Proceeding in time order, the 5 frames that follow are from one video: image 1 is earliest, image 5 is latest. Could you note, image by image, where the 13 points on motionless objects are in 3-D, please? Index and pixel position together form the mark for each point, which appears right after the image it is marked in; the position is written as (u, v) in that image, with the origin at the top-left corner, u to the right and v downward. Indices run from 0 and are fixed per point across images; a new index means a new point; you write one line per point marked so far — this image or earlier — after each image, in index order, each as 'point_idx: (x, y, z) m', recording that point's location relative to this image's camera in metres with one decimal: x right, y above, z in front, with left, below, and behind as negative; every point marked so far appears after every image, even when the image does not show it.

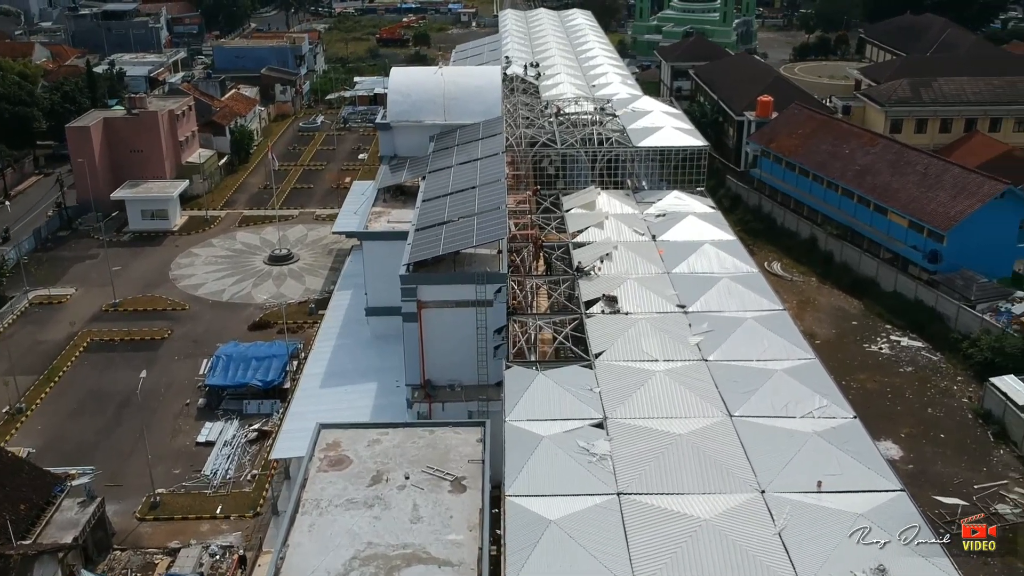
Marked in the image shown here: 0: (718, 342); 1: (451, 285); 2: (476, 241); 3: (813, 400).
0: (+3.7, -1.0, +18.1) m
1: (-1.2, +0.1, +18.8) m
2: (-0.7, +0.9, +18.9) m
3: (+4.9, -1.8, +16.2) m
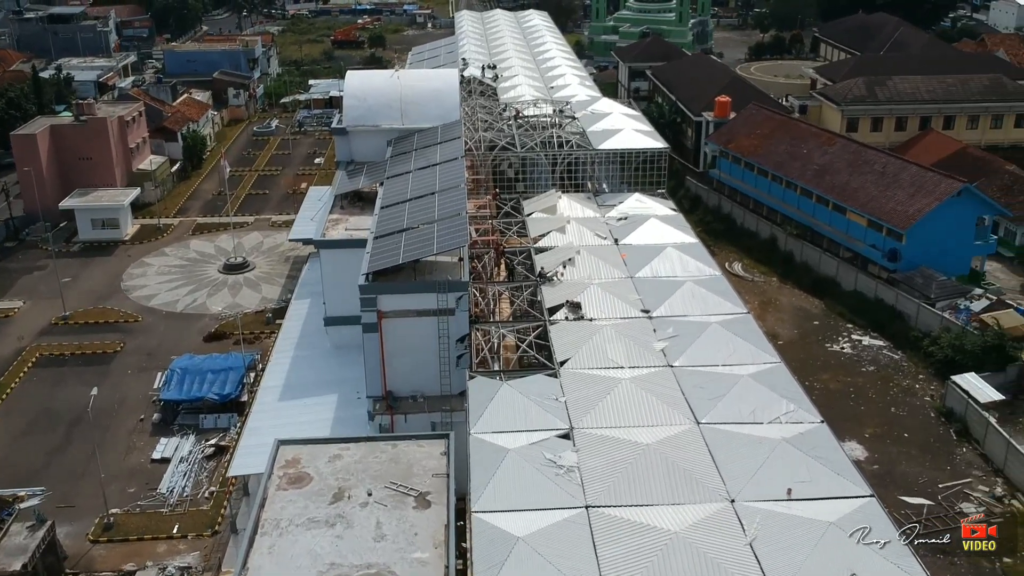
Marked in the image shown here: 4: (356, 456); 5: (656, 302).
0: (+3.1, -1.1, +17.9) m
1: (-1.9, -0.1, +18.4) m
2: (-1.4, +0.7, +18.5) m
3: (+4.3, -1.9, +16.0) m
4: (-2.5, -2.7, +16.2) m
5: (+2.8, -0.3, +19.7) m
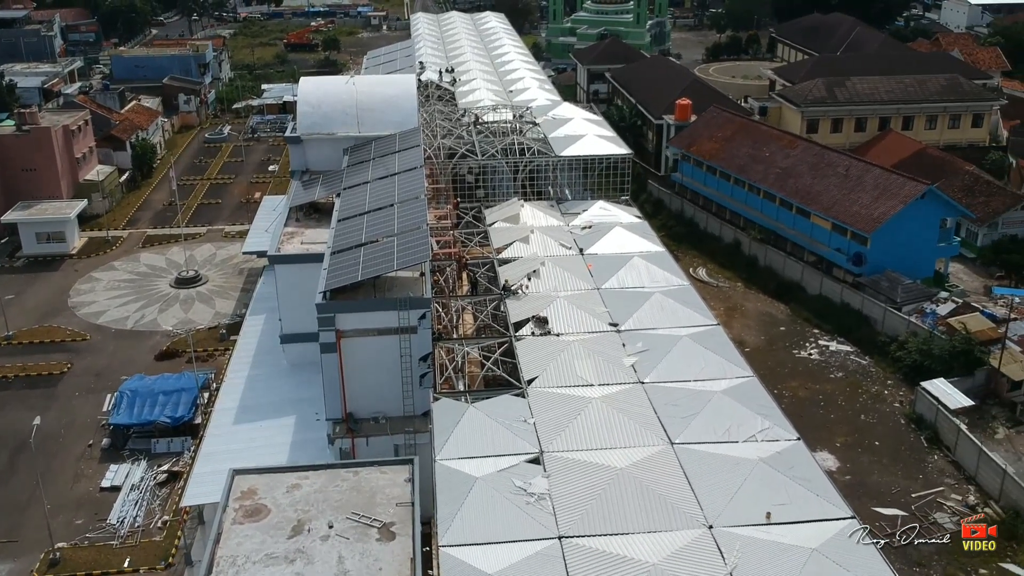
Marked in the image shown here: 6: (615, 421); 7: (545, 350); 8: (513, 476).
0: (+2.5, -1.3, +17.3) m
1: (-2.5, -0.4, +17.7) m
2: (-2.0, +0.4, +17.8) m
3: (+3.8, -2.1, +15.5) m
4: (-3.0, -3.1, +15.5) m
5: (+2.2, -0.5, +19.2) m
6: (+1.6, -2.1, +15.4) m
7: (+0.6, -1.1, +17.9) m
8: (0.0, -2.7, +14.1) m
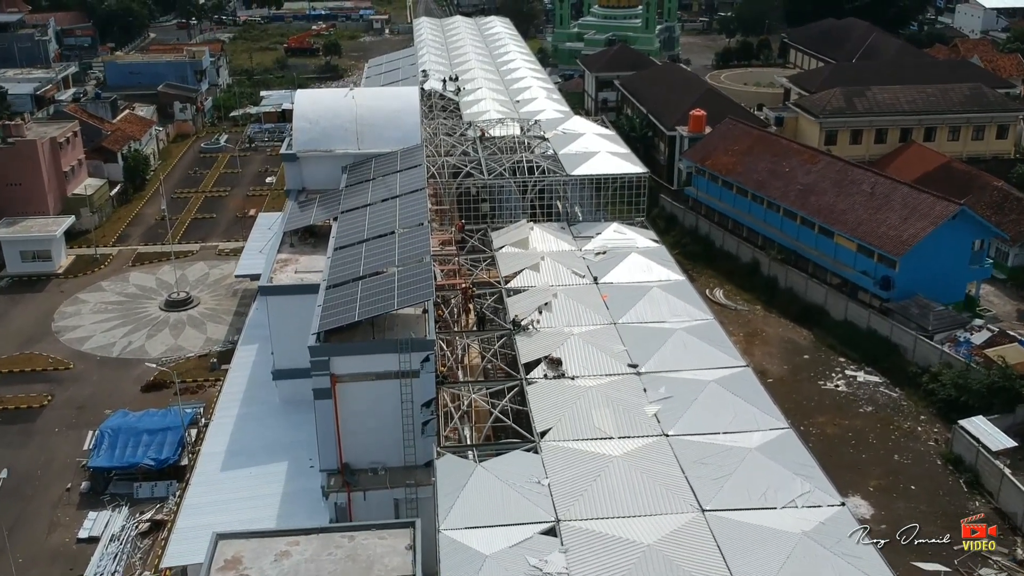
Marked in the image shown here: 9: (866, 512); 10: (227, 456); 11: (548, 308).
0: (+2.6, -2.0, +15.8) m
1: (-2.3, -1.1, +16.2) m
2: (-1.9, -0.3, +16.3) m
3: (+4.0, -2.8, +14.0) m
4: (-2.9, -3.7, +14.0) m
5: (+2.3, -1.2, +17.7) m
6: (+1.8, -2.7, +13.9) m
7: (+0.8, -1.8, +16.3) m
8: (+0.2, -3.3, +12.6) m
9: (+7.1, -4.5, +20.0) m
10: (-5.4, -3.2, +18.9) m
11: (+0.7, -0.4, +19.5) m
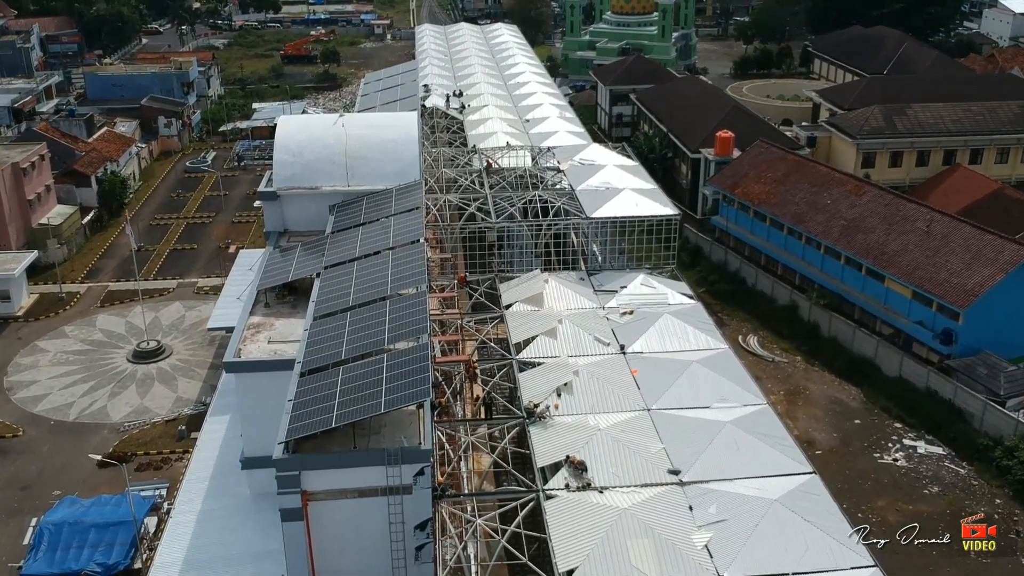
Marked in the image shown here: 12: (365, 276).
0: (+2.8, -3.3, +12.7) m
1: (-2.1, -2.4, +13.1) m
2: (-1.7, -1.5, +13.2) m
3: (+4.1, -4.1, +10.9) m
4: (-2.7, -5.0, +10.9) m
5: (+2.5, -2.5, +14.5) m
6: (+2.0, -4.0, +10.8) m
7: (+1.0, -3.0, +13.2) m
8: (+0.4, -4.6, +9.5) m
9: (+7.3, -5.8, +16.8) m
10: (-5.2, -4.4, +15.8) m
11: (+0.9, -1.7, +16.3) m
12: (-2.6, +0.2, +17.8) m
